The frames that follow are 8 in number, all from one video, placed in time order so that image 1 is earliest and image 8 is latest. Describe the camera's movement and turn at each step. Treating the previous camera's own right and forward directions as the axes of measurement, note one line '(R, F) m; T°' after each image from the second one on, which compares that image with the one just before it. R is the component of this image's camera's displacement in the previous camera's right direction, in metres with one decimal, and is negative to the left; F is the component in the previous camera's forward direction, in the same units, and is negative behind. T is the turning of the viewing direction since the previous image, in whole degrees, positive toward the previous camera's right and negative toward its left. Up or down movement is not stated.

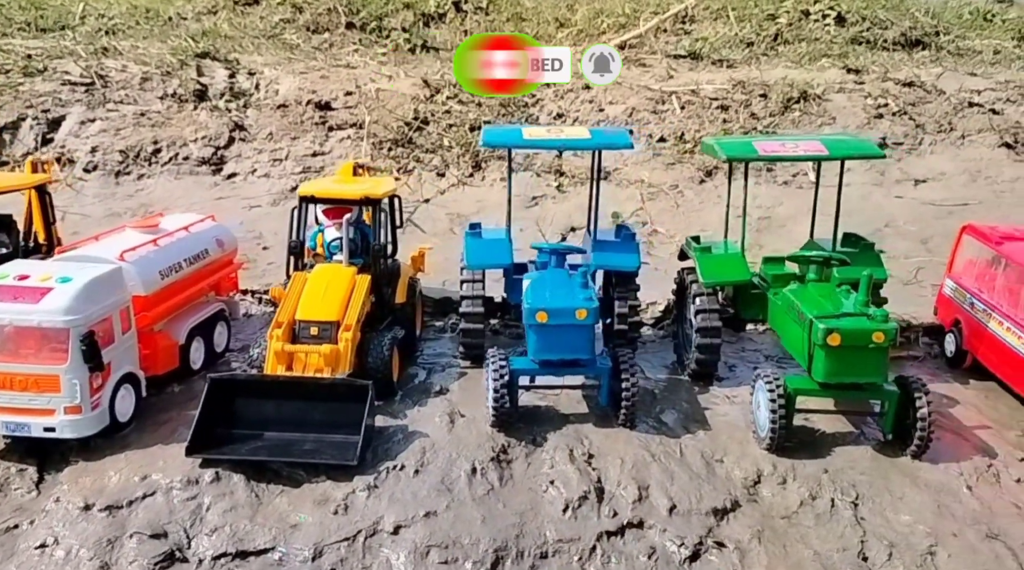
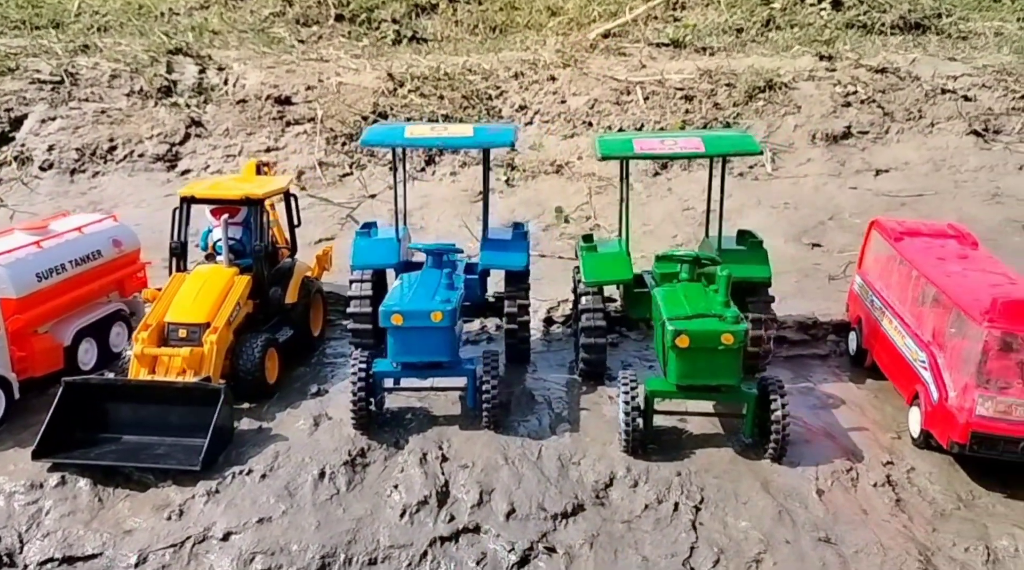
(+1.0, +0.1) m; -2°
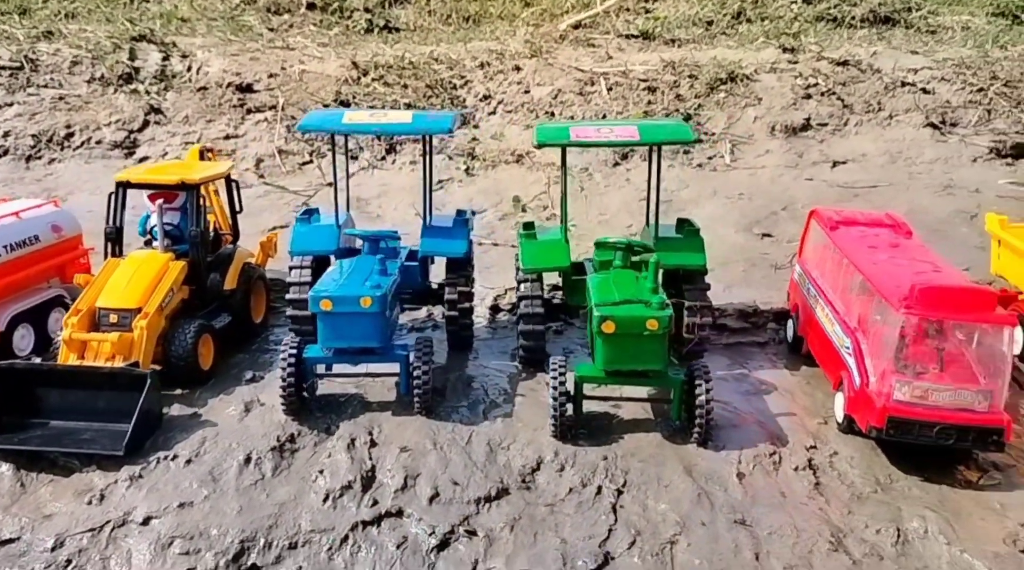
(+0.3, 0.0) m; +1°
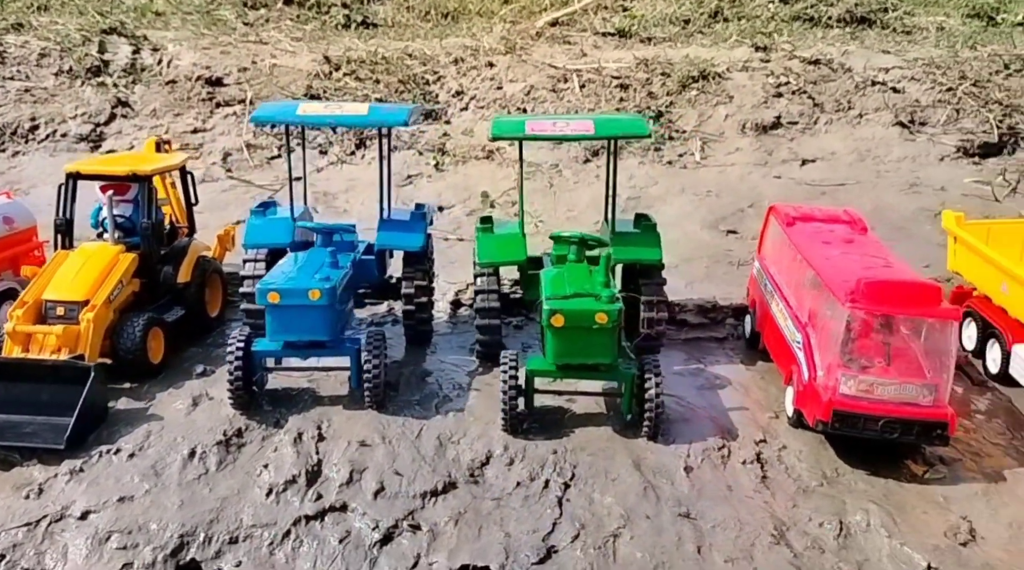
(+0.2, 0.0) m; +1°
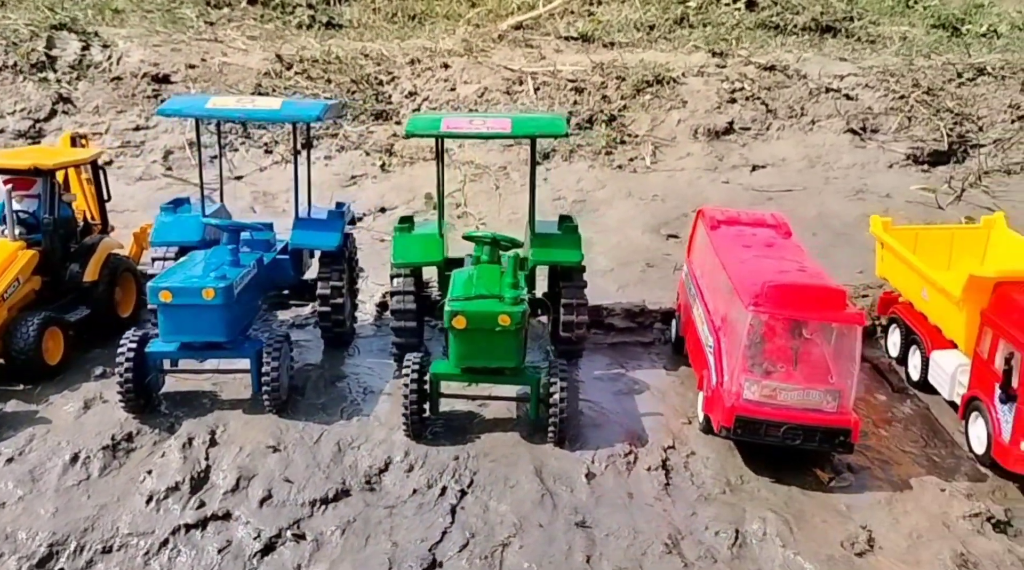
(+0.4, +0.1) m; +1°
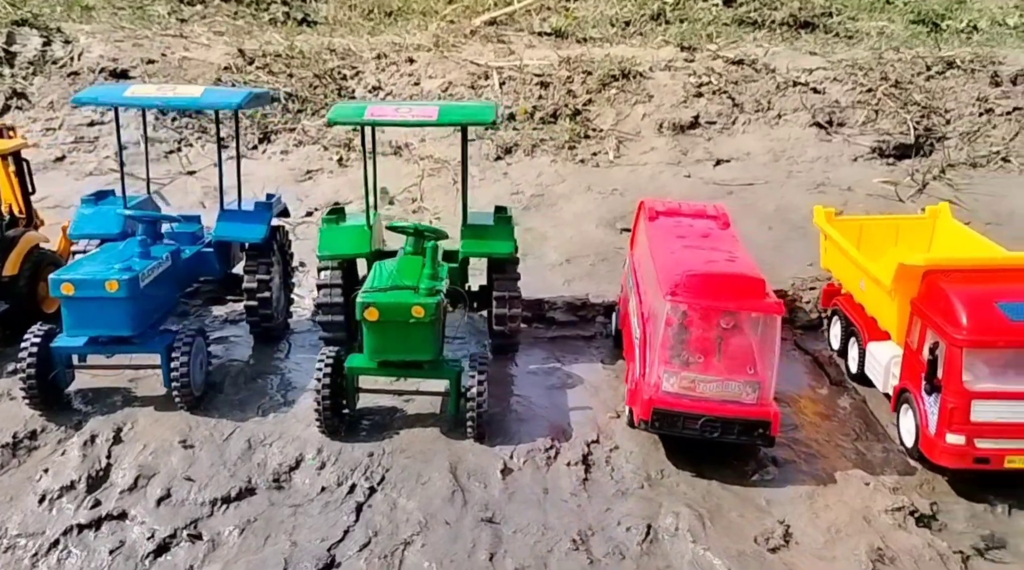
(+0.4, +0.1) m; +1°
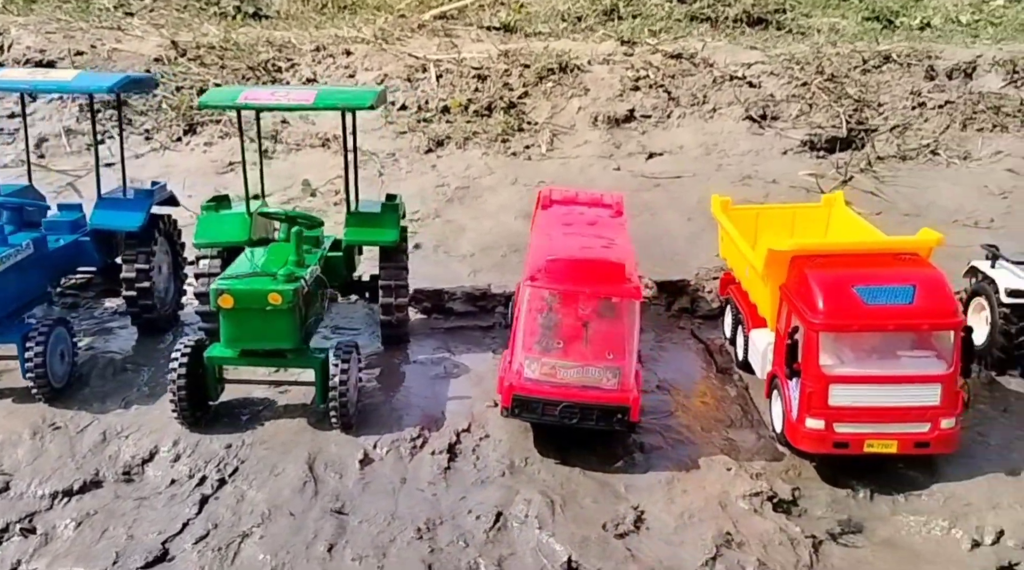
(+0.6, +0.1) m; +2°
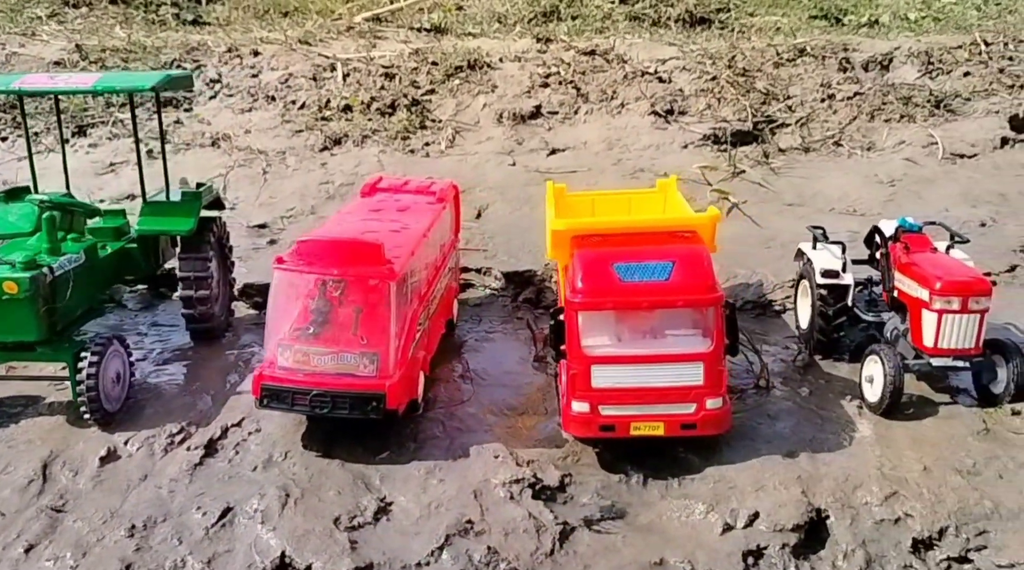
(+1.1, +0.2) m; +1°
